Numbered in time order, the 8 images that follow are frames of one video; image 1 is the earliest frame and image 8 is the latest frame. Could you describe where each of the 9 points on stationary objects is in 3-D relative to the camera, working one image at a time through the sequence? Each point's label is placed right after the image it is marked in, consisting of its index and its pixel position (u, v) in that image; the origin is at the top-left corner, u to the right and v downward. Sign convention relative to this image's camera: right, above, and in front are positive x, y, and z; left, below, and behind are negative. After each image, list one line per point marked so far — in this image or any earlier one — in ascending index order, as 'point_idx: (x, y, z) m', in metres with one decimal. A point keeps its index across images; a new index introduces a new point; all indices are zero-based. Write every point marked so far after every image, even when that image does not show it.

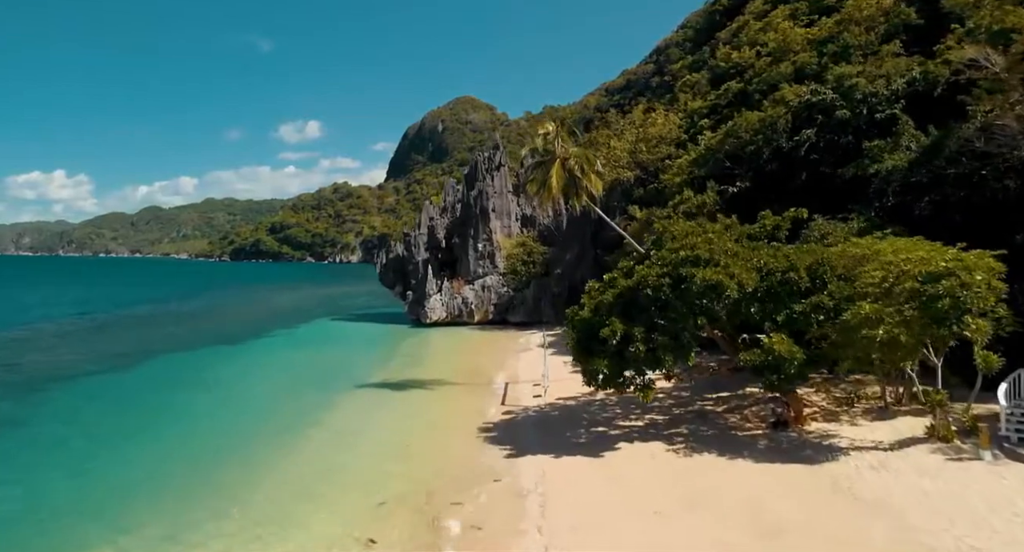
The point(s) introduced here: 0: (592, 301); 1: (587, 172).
0: (+1.9, -0.6, +13.6) m
1: (+2.5, +3.5, +19.0) m
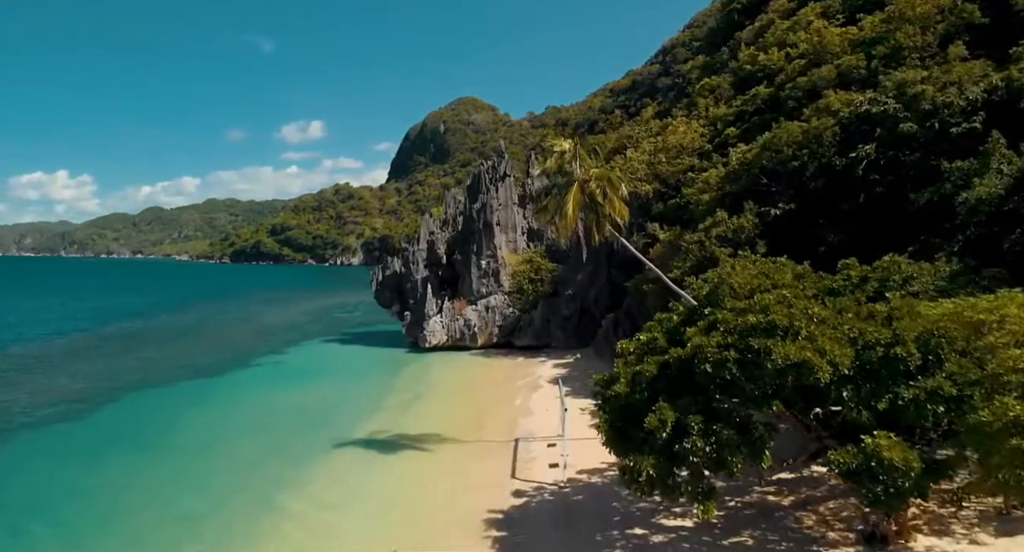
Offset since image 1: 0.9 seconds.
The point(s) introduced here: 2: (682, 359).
0: (+2.2, -1.8, +10.8) m
1: (+2.9, +2.3, +16.2) m
2: (+3.0, -1.5, +10.1) m
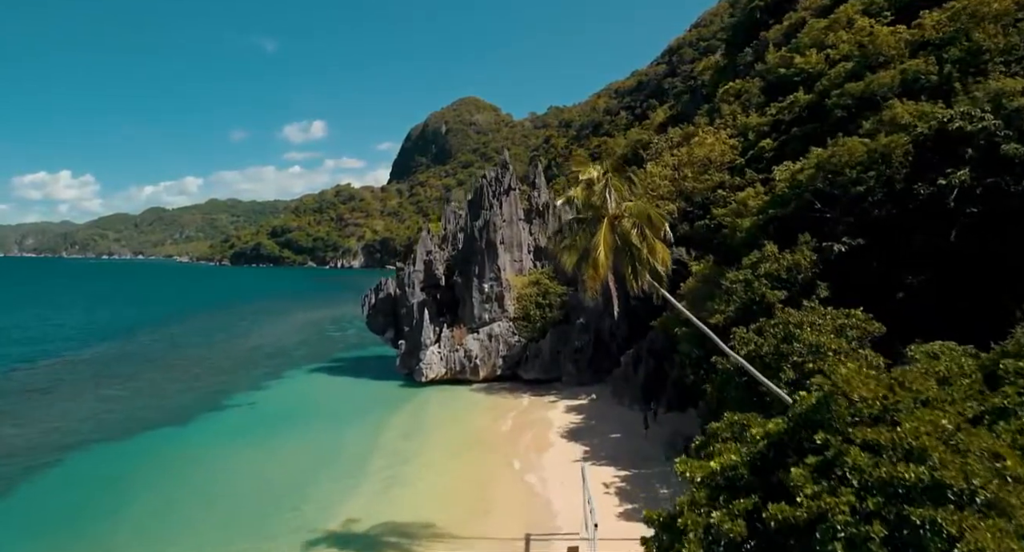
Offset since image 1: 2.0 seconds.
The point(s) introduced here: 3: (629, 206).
0: (+2.5, -3.2, +7.5) m
1: (+3.1, +0.9, +12.9) m
2: (+3.3, -2.9, +6.7) m
3: (+2.6, +1.6, +12.8) m
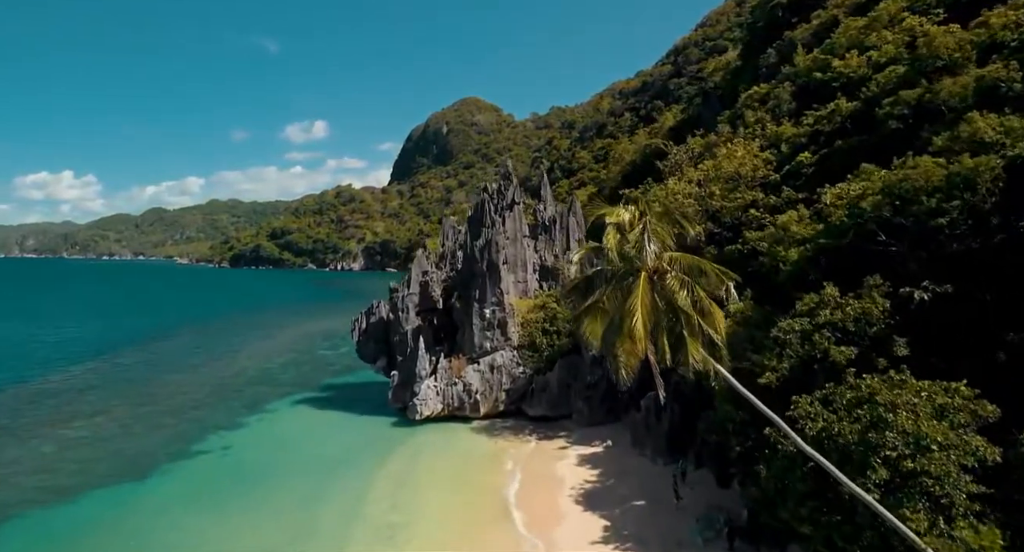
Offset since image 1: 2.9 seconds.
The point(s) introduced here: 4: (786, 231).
0: (+2.6, -4.4, +4.5) m
1: (+3.3, -0.4, +9.9) m
2: (+3.4, -4.1, +3.8) m
3: (+2.8, +0.3, +9.9) m
4: (+9.3, +1.6, +19.3) m
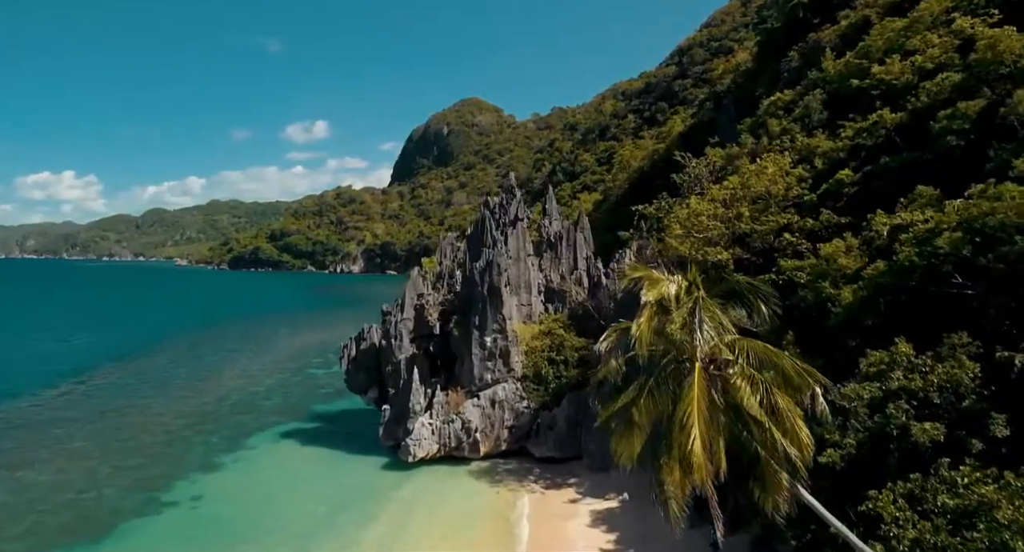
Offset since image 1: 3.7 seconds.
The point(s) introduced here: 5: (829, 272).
0: (+2.7, -5.6, +2.0) m
1: (+3.4, -1.5, +7.4) m
2: (+3.5, -5.3, +1.3) m
3: (+2.9, -0.8, +7.3) m
4: (+9.4, +0.4, +16.8) m
5: (+9.2, +0.1, +16.7) m
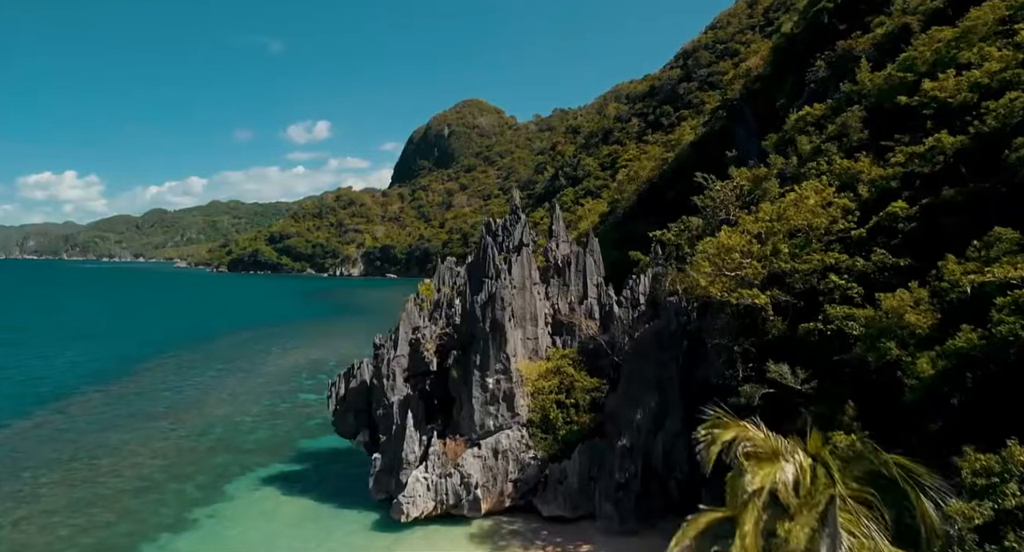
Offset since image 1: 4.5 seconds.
0: (+2.9, -7.0, -0.6) m
1: (+3.6, -3.0, +4.8) m
2: (+3.7, -6.7, -1.3) m
3: (+3.1, -2.3, +4.8) m
4: (+9.6, -1.1, +14.3) m
5: (+9.4, -1.3, +14.1) m
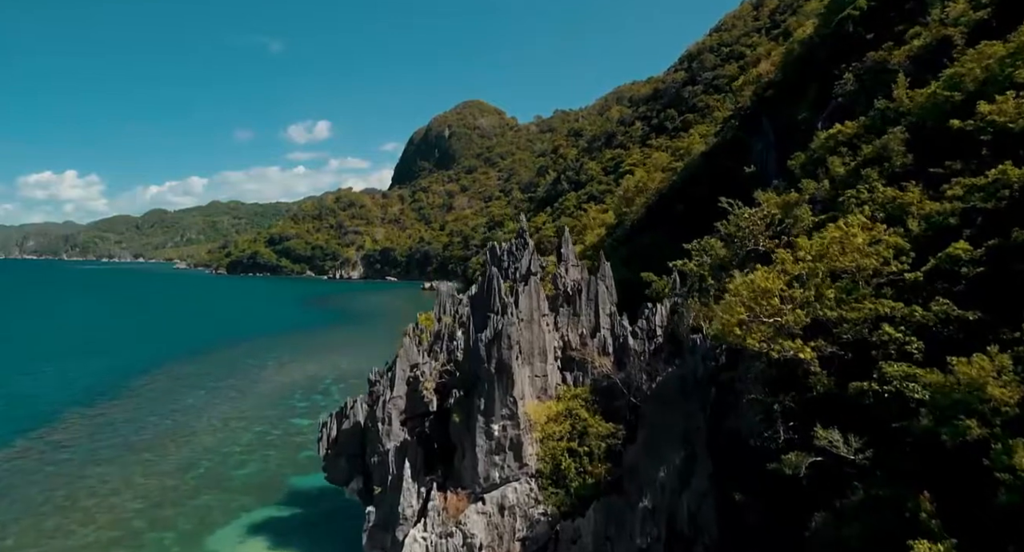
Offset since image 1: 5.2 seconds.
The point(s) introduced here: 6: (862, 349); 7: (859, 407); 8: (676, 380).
0: (+3.2, -8.4, -2.6) m
1: (+3.9, -4.3, +2.8) m
2: (+4.0, -8.1, -3.4) m
3: (+3.4, -3.7, +2.7) m
4: (+9.9, -2.5, +12.2) m
5: (+9.7, -2.7, +12.0) m
6: (+9.6, -2.0, +15.5) m
7: (+9.0, -3.6, +14.9) m
8: (+5.6, -3.6, +19.4) m
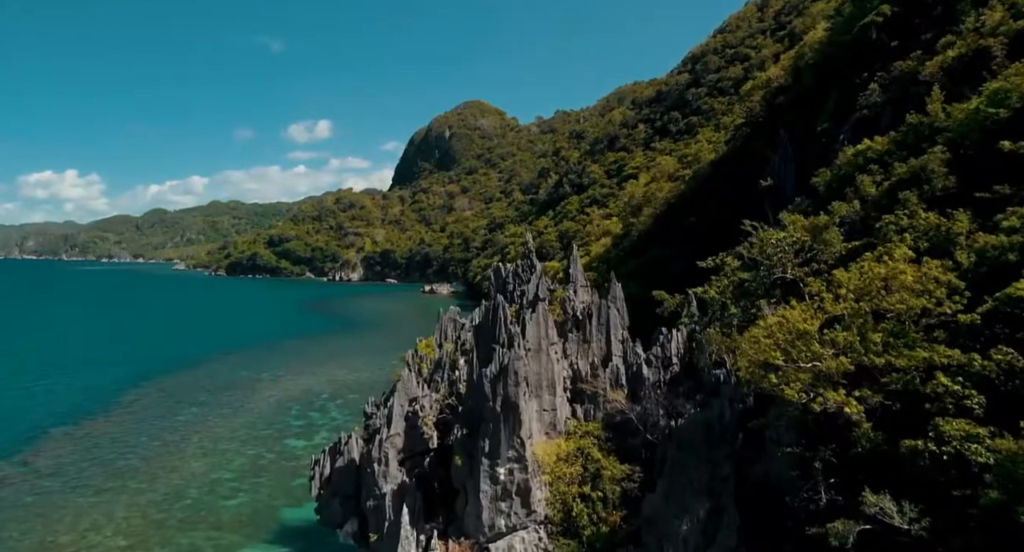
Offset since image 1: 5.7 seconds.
0: (+3.4, -9.5, -4.3) m
1: (+4.1, -5.4, +1.1) m
2: (+4.2, -9.2, -5.0) m
3: (+3.6, -4.8, +1.1) m
4: (+10.2, -3.6, +10.5) m
5: (+10.0, -3.8, +10.4) m
6: (+9.9, -3.1, +13.8) m
7: (+9.3, -4.7, +13.3) m
8: (+5.9, -4.6, +17.8) m
